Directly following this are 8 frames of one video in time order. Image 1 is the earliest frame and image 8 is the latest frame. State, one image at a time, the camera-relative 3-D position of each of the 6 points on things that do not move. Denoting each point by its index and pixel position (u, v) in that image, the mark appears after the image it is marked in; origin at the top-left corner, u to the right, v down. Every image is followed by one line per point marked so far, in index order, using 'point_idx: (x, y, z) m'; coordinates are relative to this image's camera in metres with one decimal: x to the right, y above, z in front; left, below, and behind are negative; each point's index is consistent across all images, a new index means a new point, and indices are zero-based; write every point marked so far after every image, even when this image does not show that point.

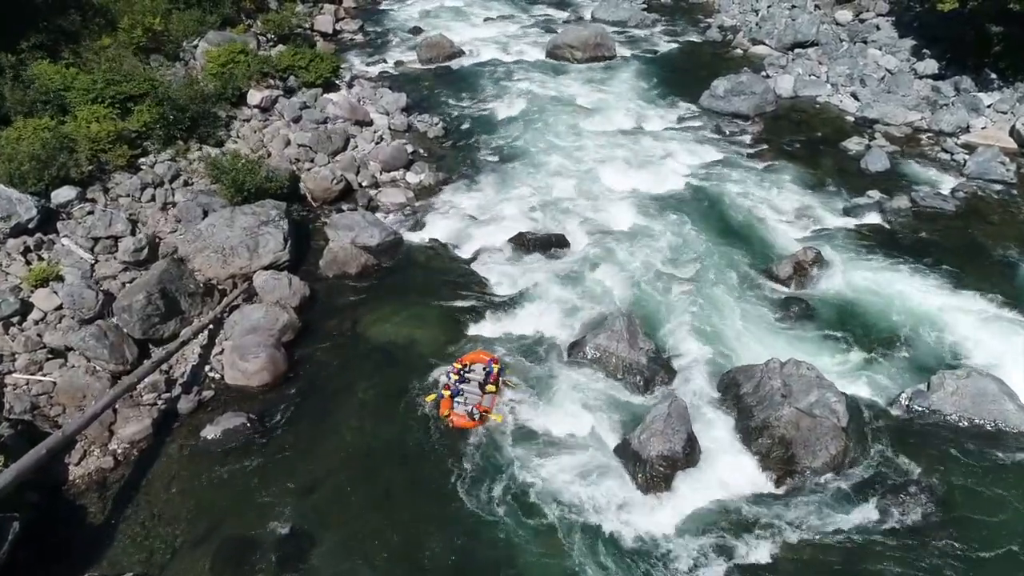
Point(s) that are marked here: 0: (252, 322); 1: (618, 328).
0: (-7.1, -0.9, +19.5) m
1: (+2.8, -1.1, +19.2) m
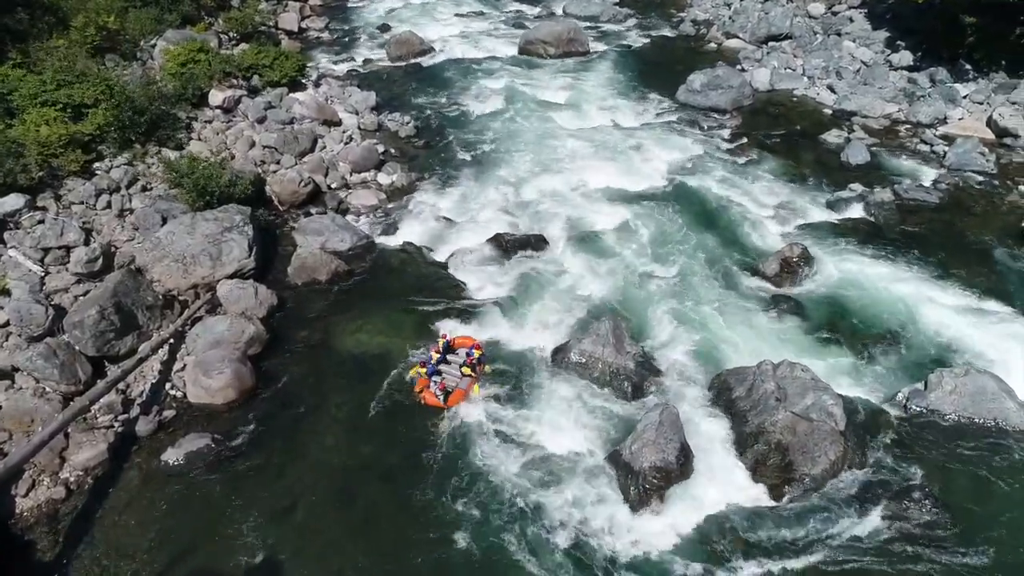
0: (-7.6, -1.2, +18.3) m
1: (+2.3, -1.1, +18.4) m
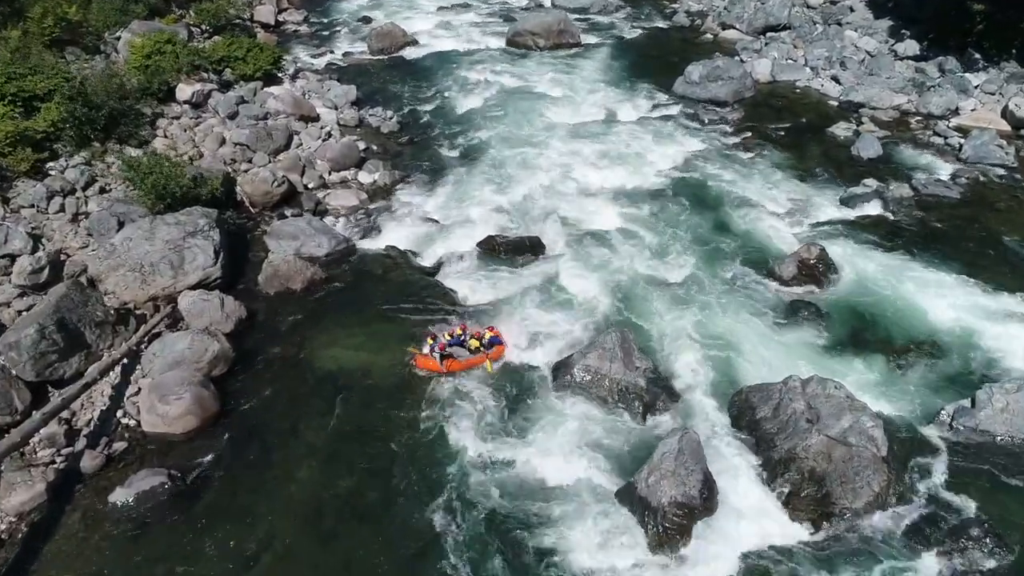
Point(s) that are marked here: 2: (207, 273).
0: (-7.7, -1.5, +16.3) m
1: (+2.3, -1.3, +16.5) m
2: (-8.1, +0.4, +19.0) m
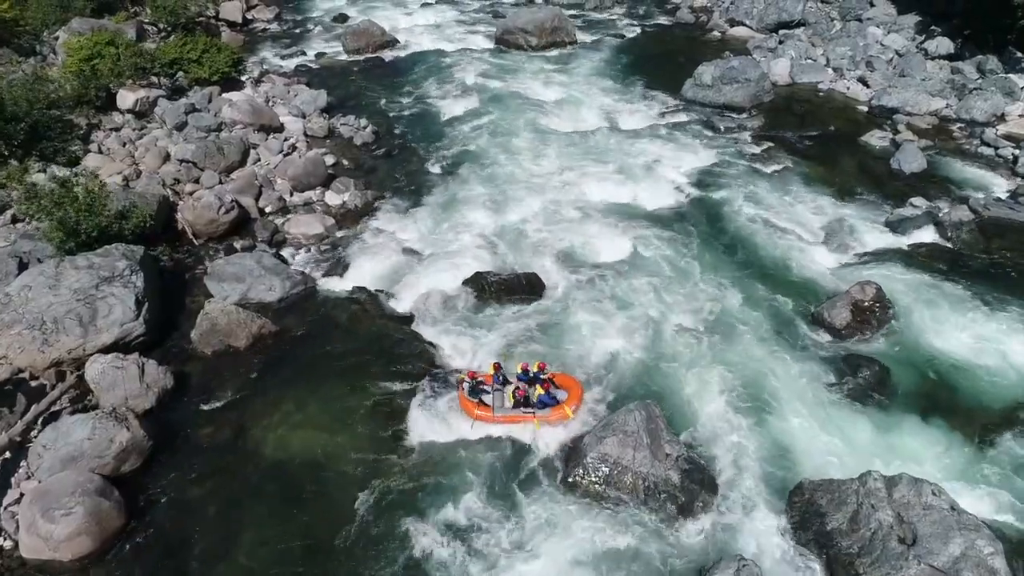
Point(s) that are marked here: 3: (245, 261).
0: (-7.8, -2.8, +12.6) m
1: (+2.2, -2.5, +12.9) m
2: (-8.2, -0.9, +15.2) m
3: (-6.6, +0.7, +17.6) m
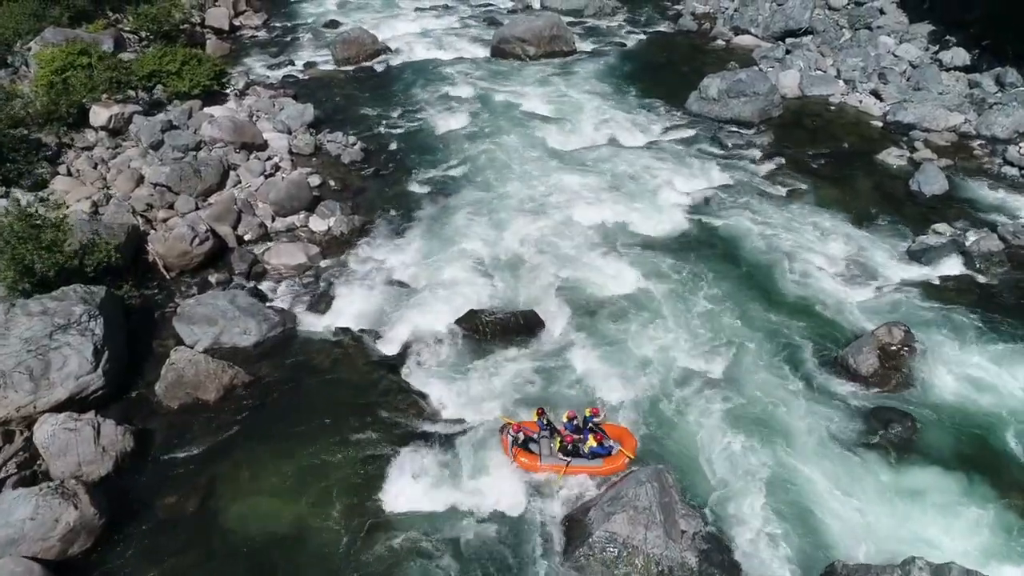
0: (-7.8, -3.8, +11.1) m
1: (+2.1, -3.5, +11.5) m
2: (-8.3, -1.8, +13.8) m
3: (-6.7, -0.3, +16.2) m
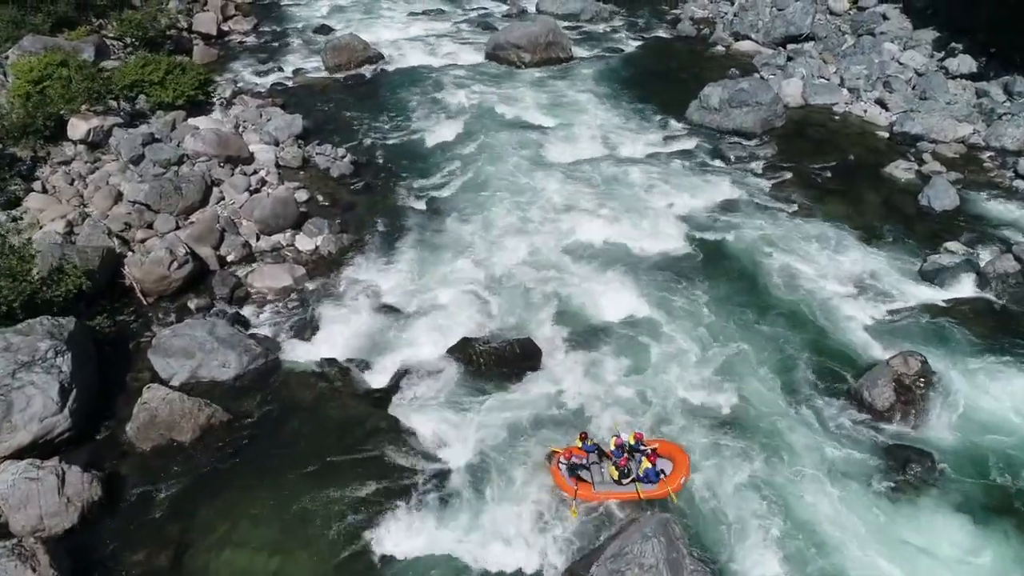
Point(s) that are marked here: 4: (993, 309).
0: (-7.9, -4.4, +10.2) m
1: (+2.1, -4.1, +10.7) m
2: (-8.4, -2.5, +12.9) m
3: (-6.8, -0.9, +15.3) m
4: (+11.9, -0.5, +17.7) m
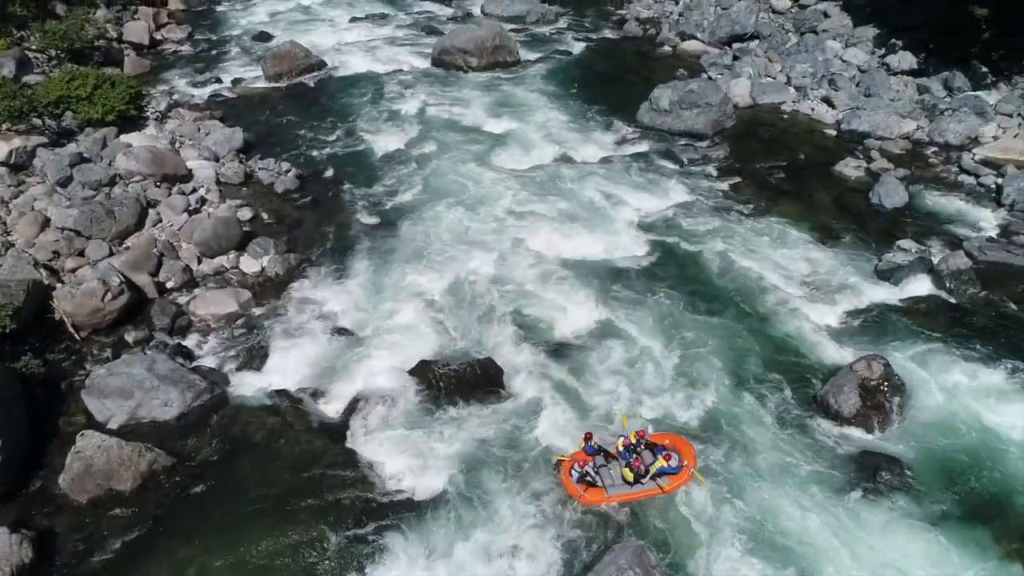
0: (-8.2, -5.1, +9.2) m
1: (+1.6, -4.4, +10.3) m
2: (-8.9, -3.2, +11.8) m
3: (-7.6, -1.6, +14.3) m
4: (+10.9, -0.4, +17.8) m
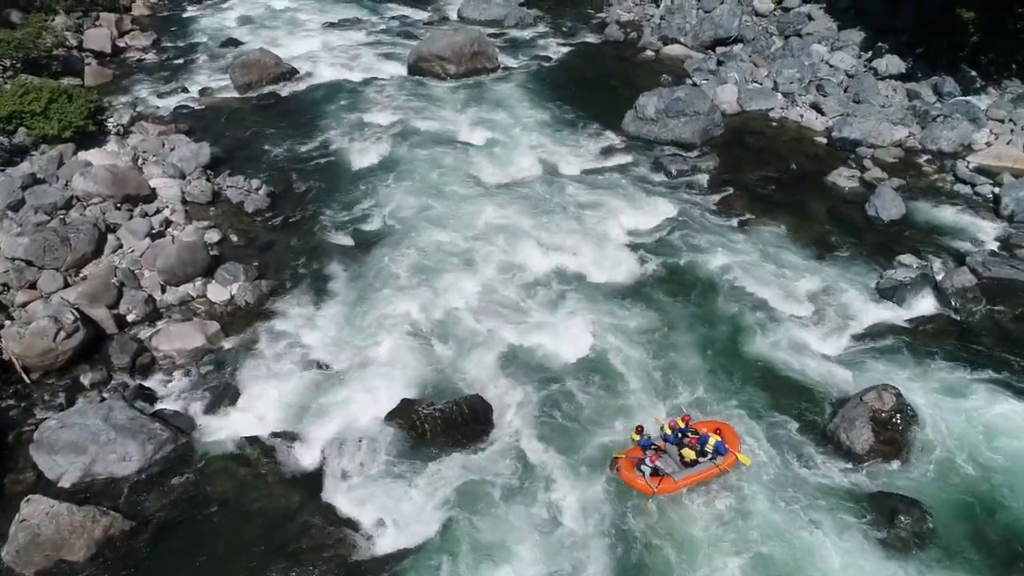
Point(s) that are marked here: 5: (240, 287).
0: (-8.2, -5.9, +7.9) m
1: (+1.6, -5.0, +9.3) m
2: (-9.0, -4.0, +10.5) m
3: (-7.7, -2.4, +13.0) m
4: (+10.6, -0.9, +17.1) m
5: (-6.8, 0.0, +17.9) m
